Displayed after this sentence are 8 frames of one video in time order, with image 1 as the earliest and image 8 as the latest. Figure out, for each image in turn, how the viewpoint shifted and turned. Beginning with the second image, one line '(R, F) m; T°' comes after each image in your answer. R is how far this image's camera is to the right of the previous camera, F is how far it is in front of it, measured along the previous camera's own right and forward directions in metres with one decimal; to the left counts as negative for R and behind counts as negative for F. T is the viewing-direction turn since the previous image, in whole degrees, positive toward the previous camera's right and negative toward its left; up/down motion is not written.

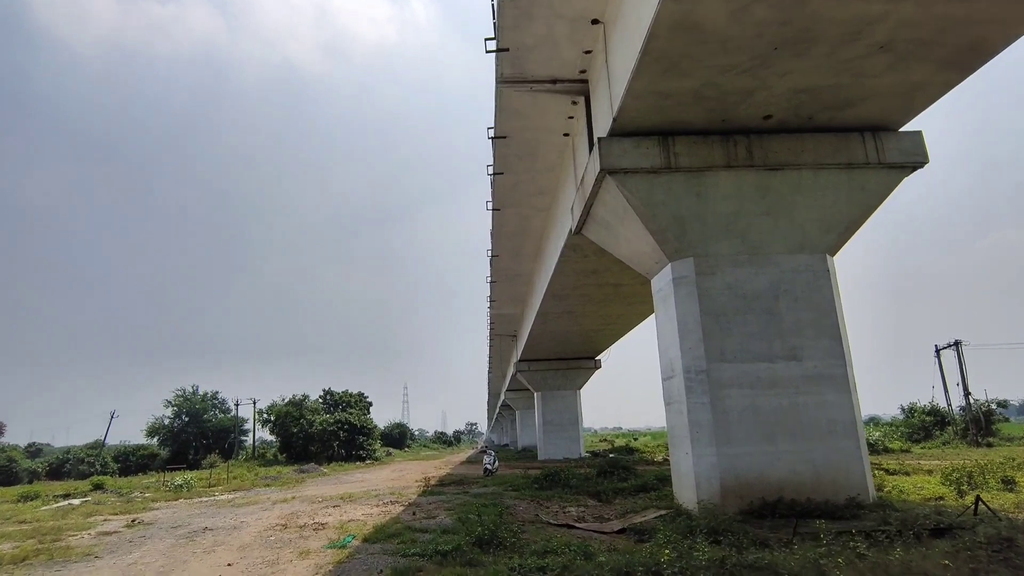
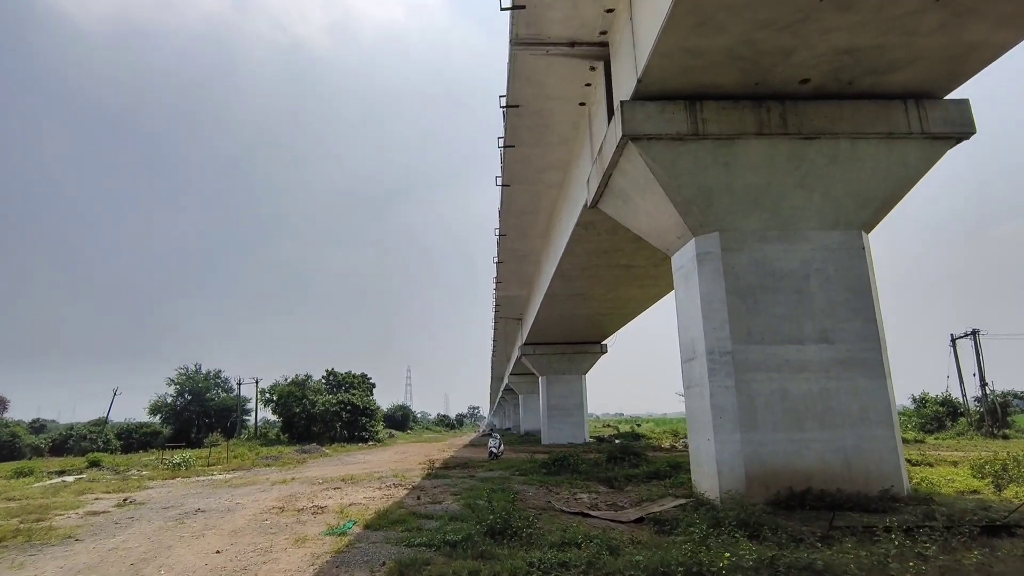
(-0.2, +0.7) m; 0°
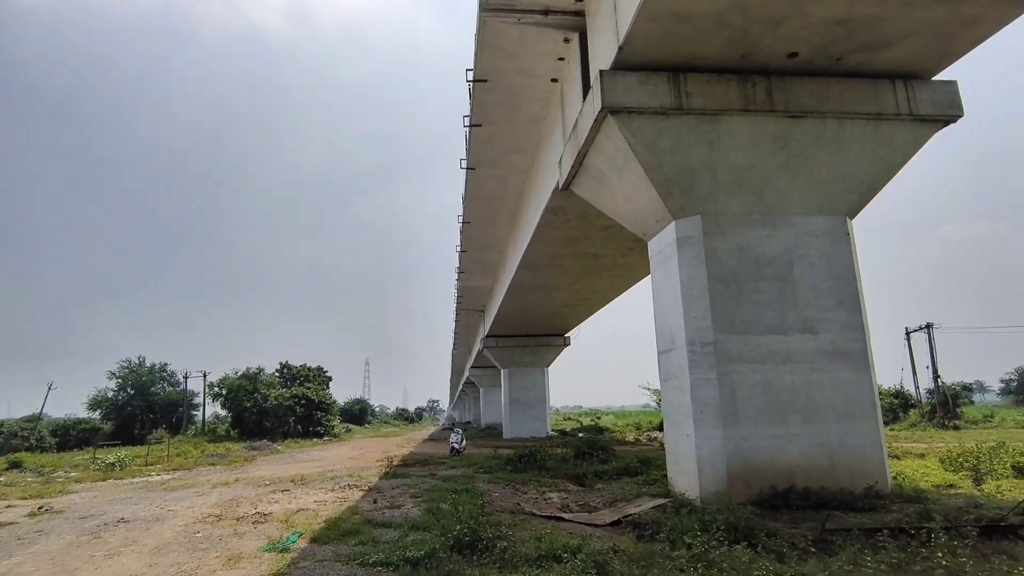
(-0.1, +0.9) m; +4°
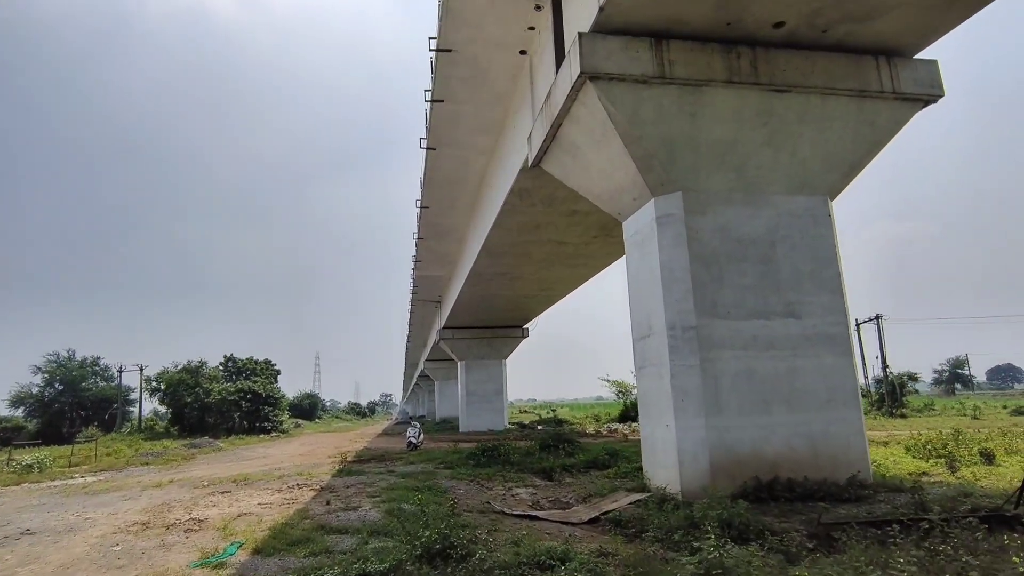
(-0.2, +0.8) m; +4°
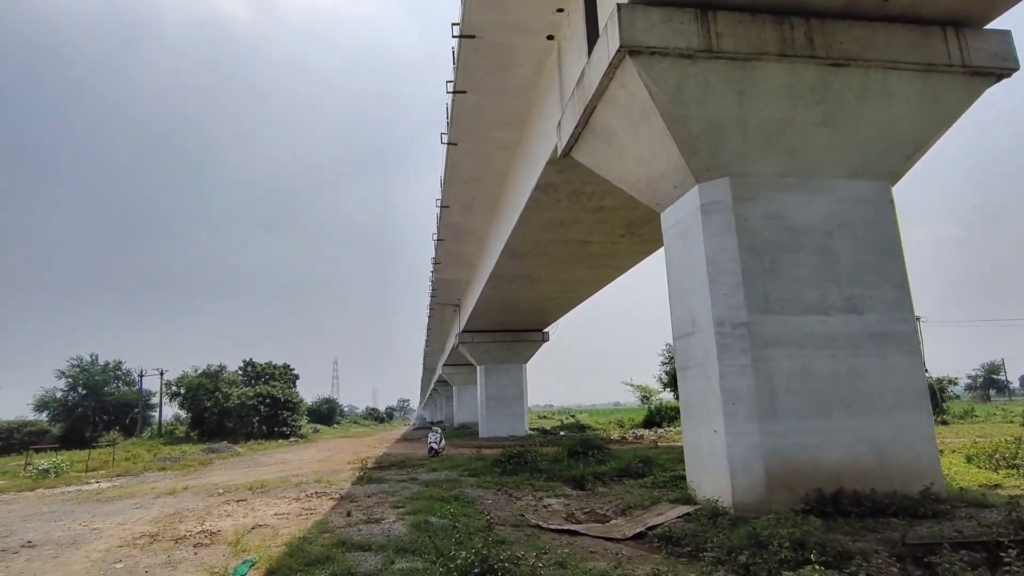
(-0.3, +0.7) m; -2°
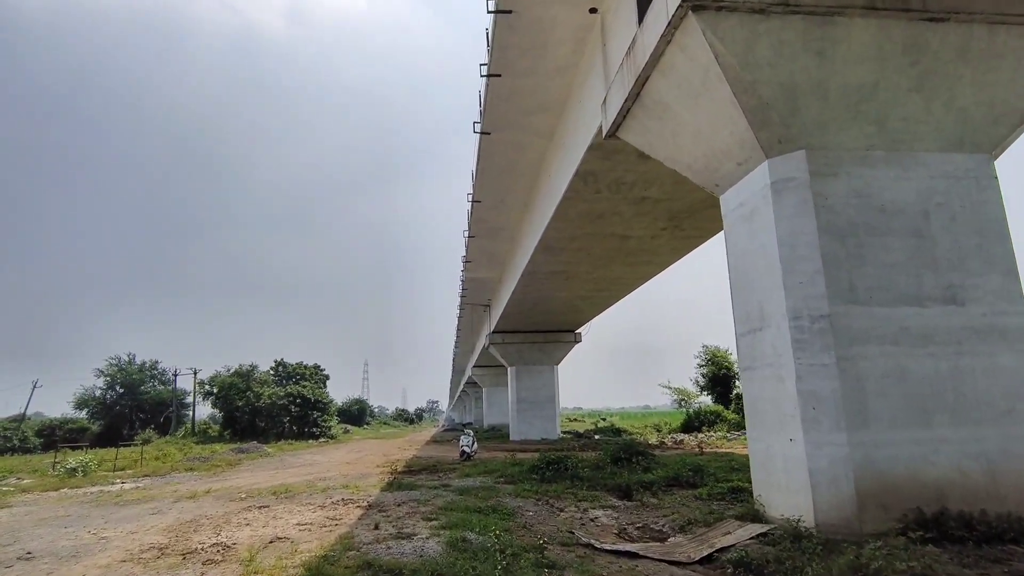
(-0.2, +0.9) m; -3°
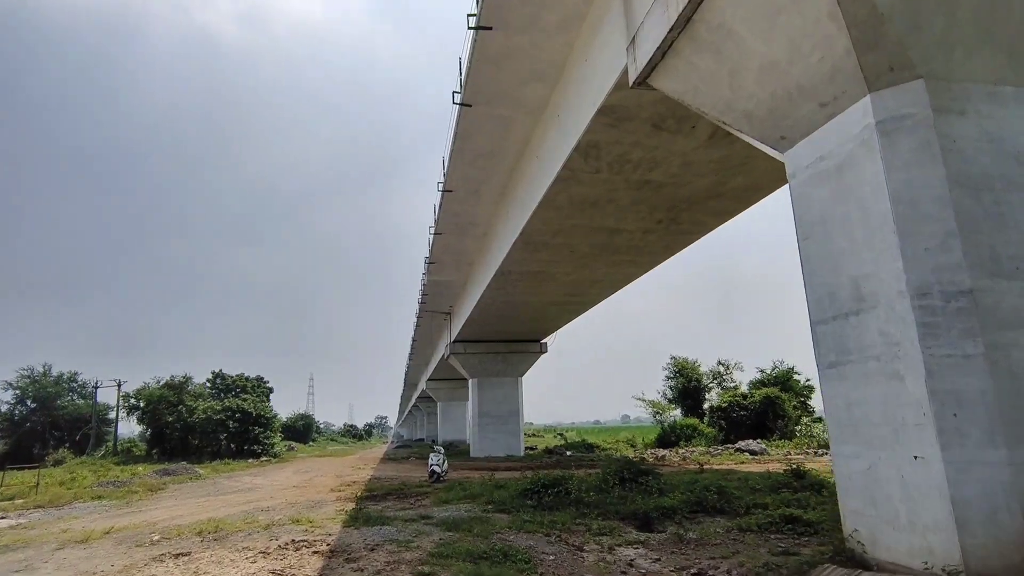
(-0.8, +2.2) m; +5°
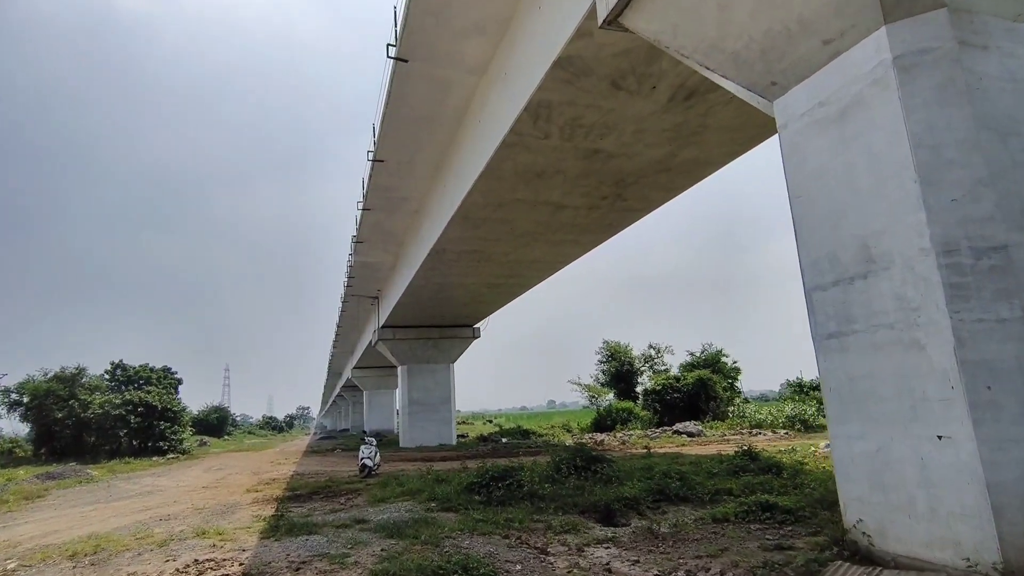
(-0.3, +1.2) m; +7°
